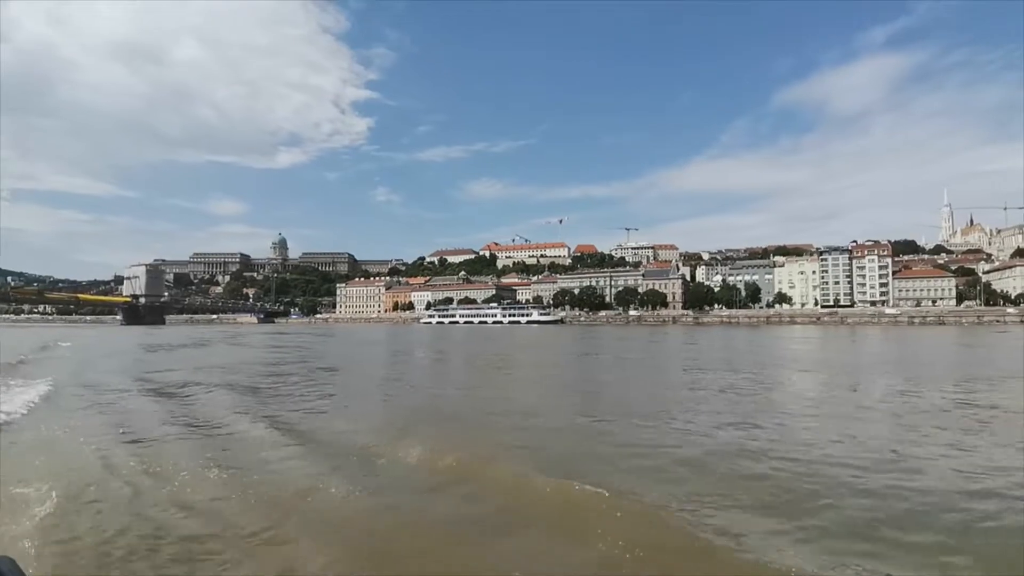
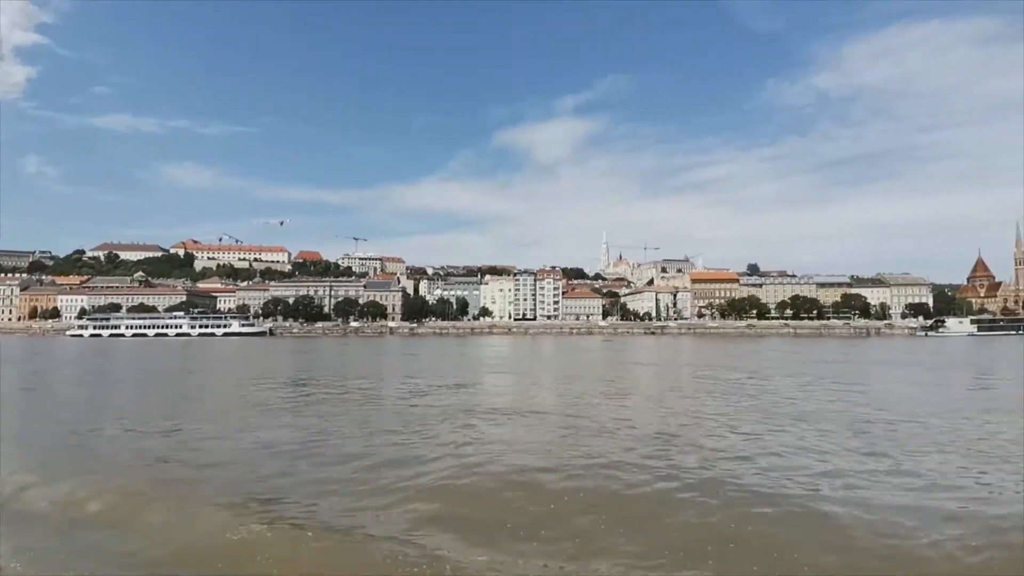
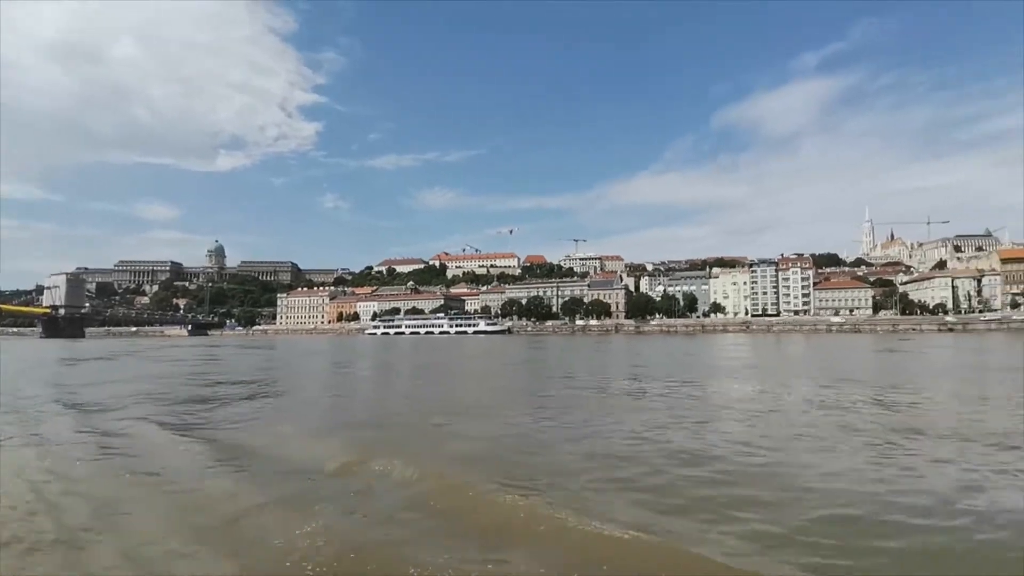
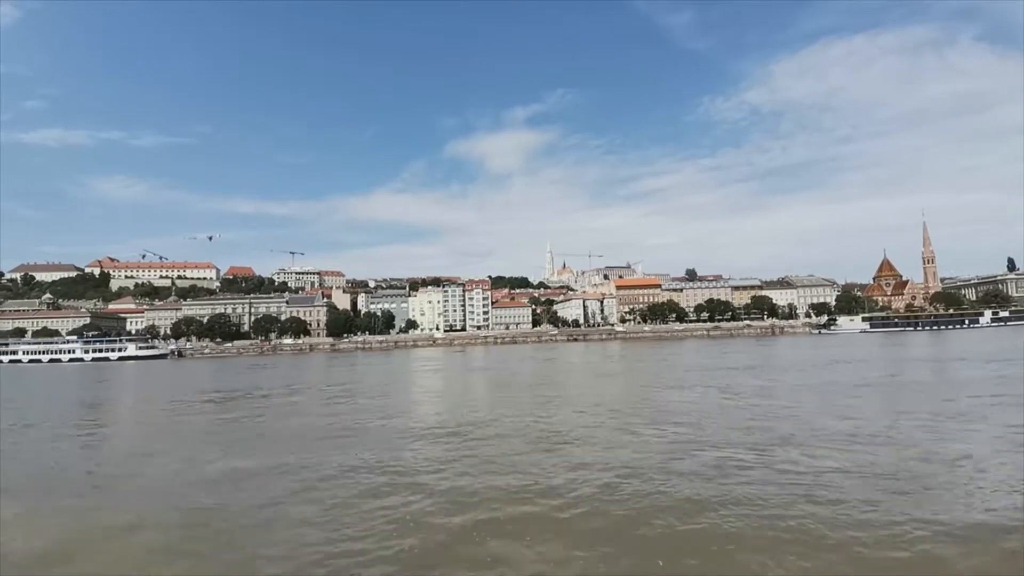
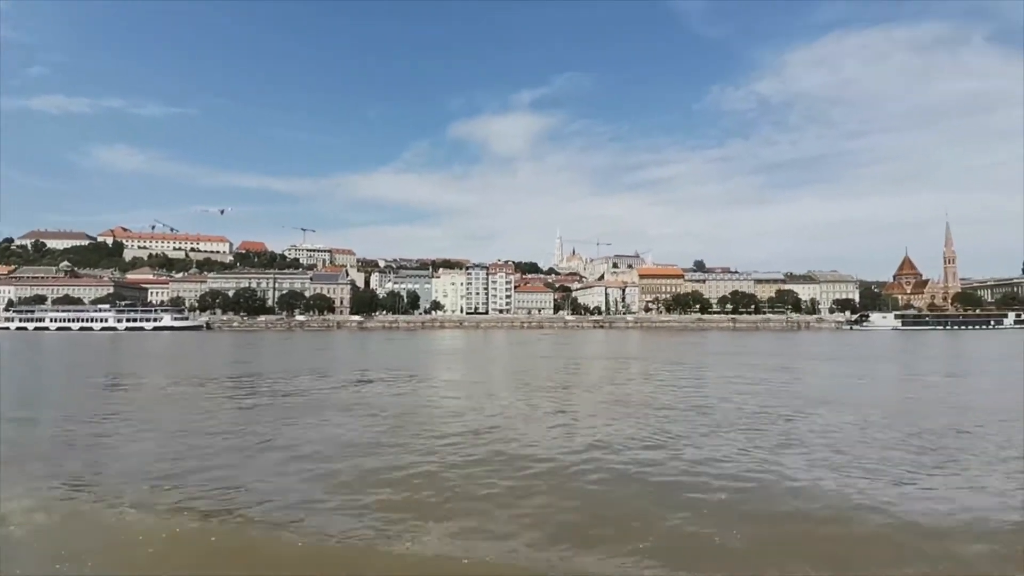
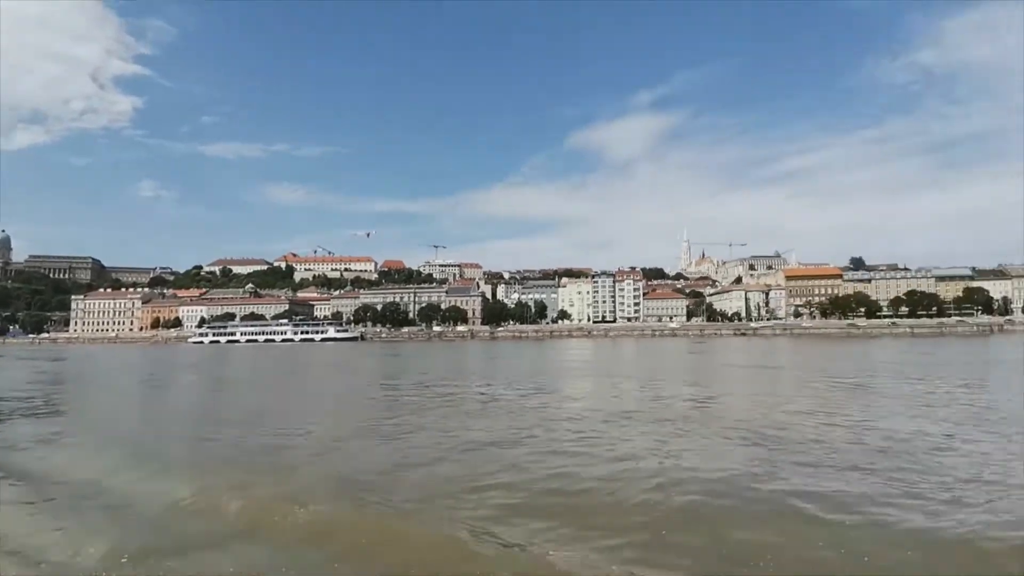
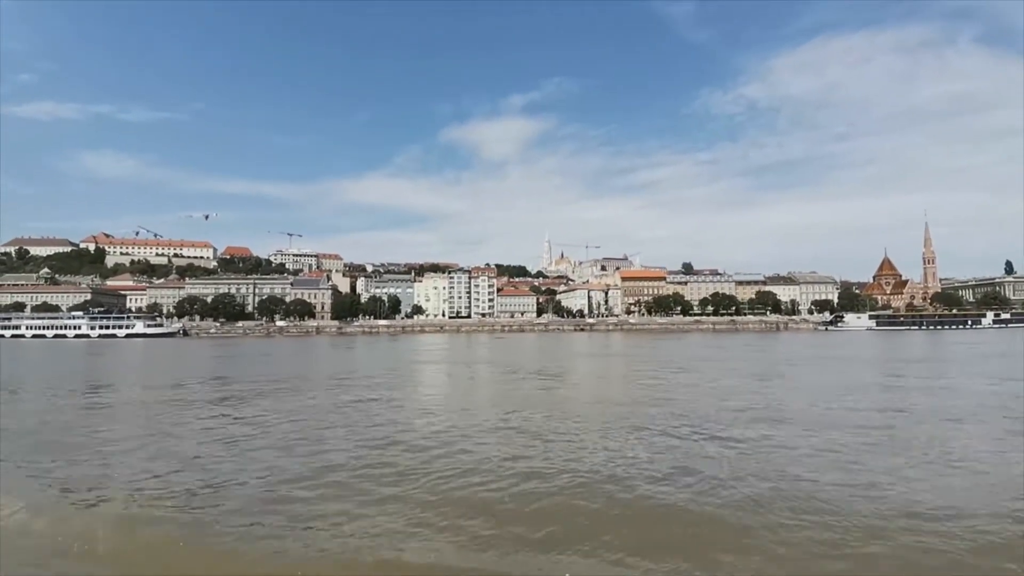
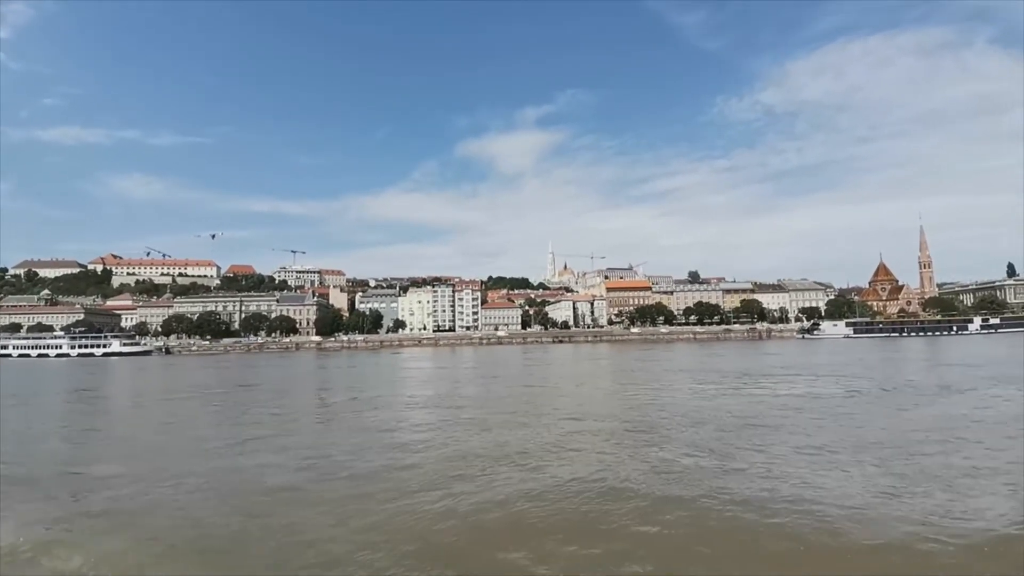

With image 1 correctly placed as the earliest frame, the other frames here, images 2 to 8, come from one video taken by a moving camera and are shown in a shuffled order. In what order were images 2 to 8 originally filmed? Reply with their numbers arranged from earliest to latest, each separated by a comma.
3, 6, 2, 5, 7, 4, 8
